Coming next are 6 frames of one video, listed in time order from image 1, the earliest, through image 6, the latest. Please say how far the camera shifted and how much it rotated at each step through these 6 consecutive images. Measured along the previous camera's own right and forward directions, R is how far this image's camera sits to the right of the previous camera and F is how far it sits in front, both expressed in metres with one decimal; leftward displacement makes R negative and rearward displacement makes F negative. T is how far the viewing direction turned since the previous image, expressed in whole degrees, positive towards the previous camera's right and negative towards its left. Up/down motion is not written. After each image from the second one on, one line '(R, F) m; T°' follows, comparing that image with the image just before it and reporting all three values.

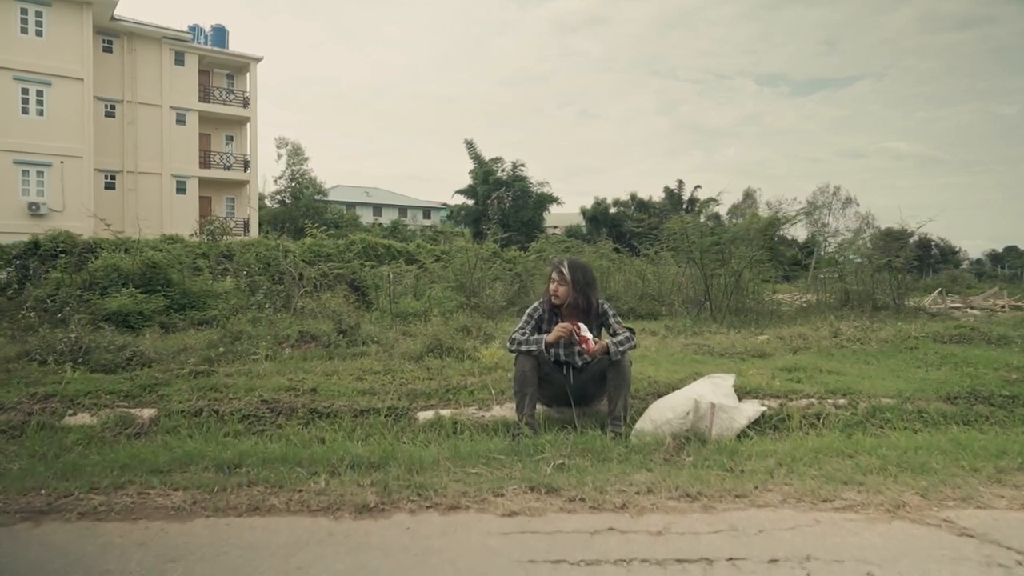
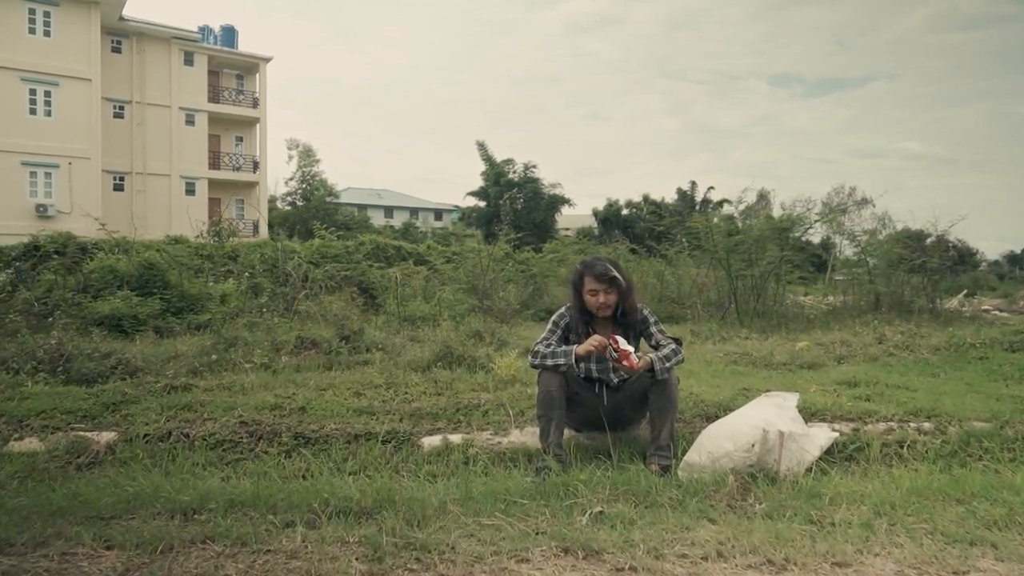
(-0.1, +0.8) m; -1°
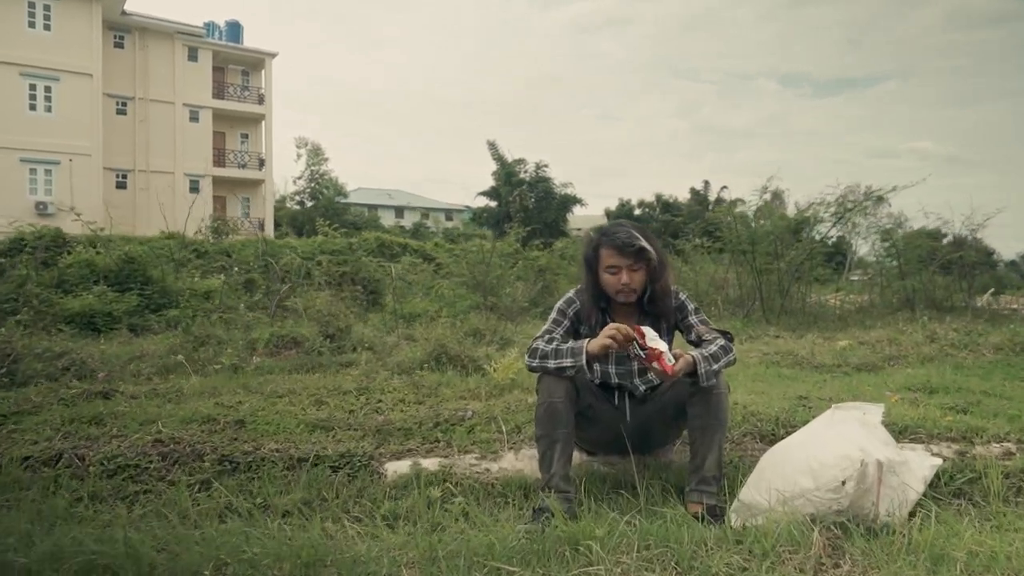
(+0.1, +1.1) m; -1°
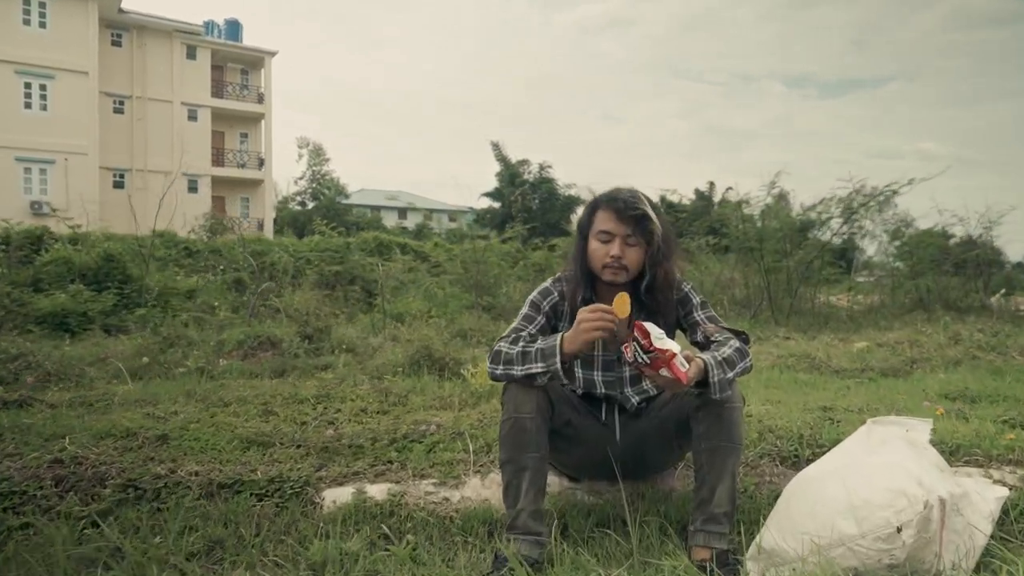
(+0.1, +0.6) m; 0°
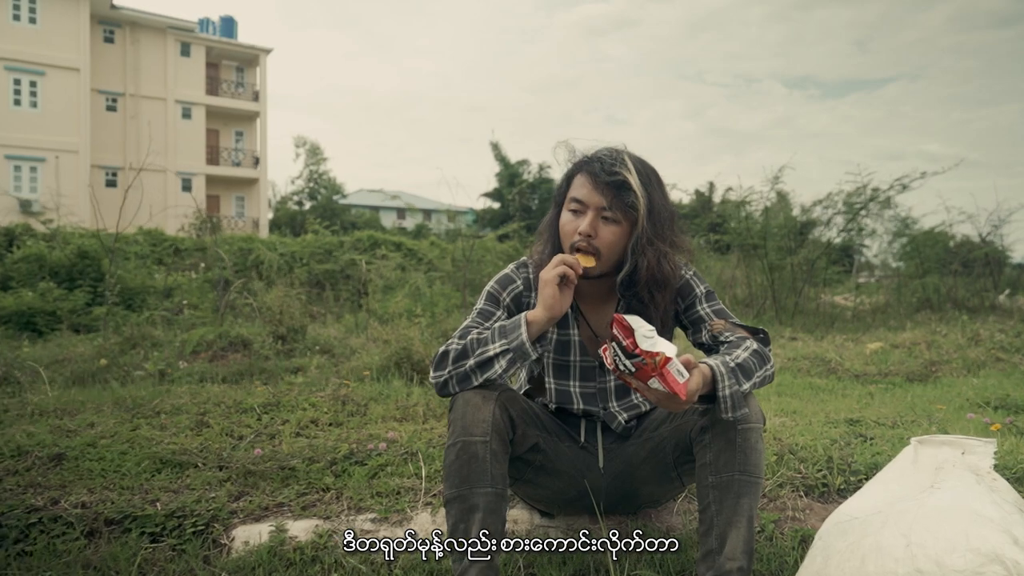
(+0.1, +0.5) m; 0°
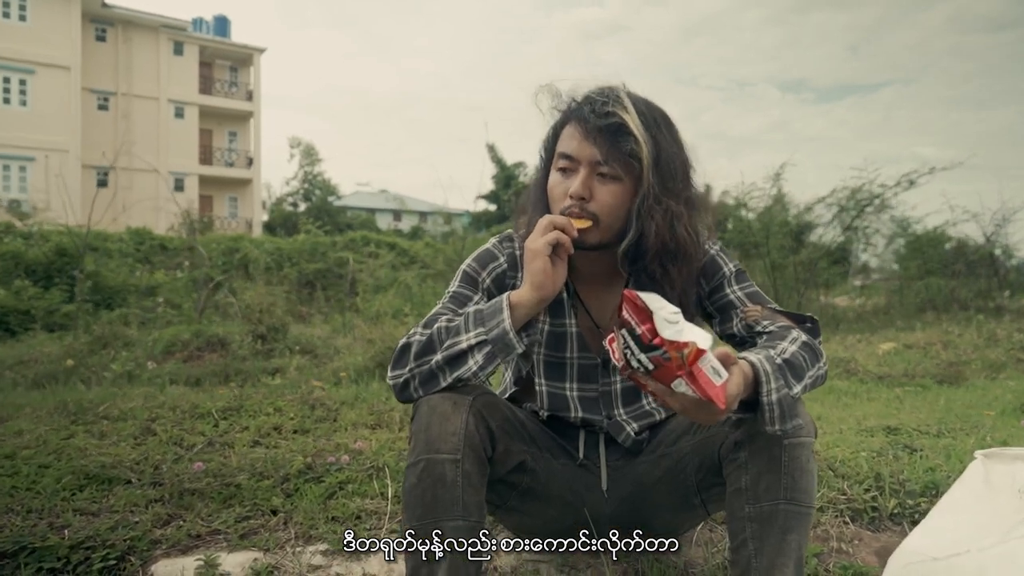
(0.0, +0.4) m; 0°
